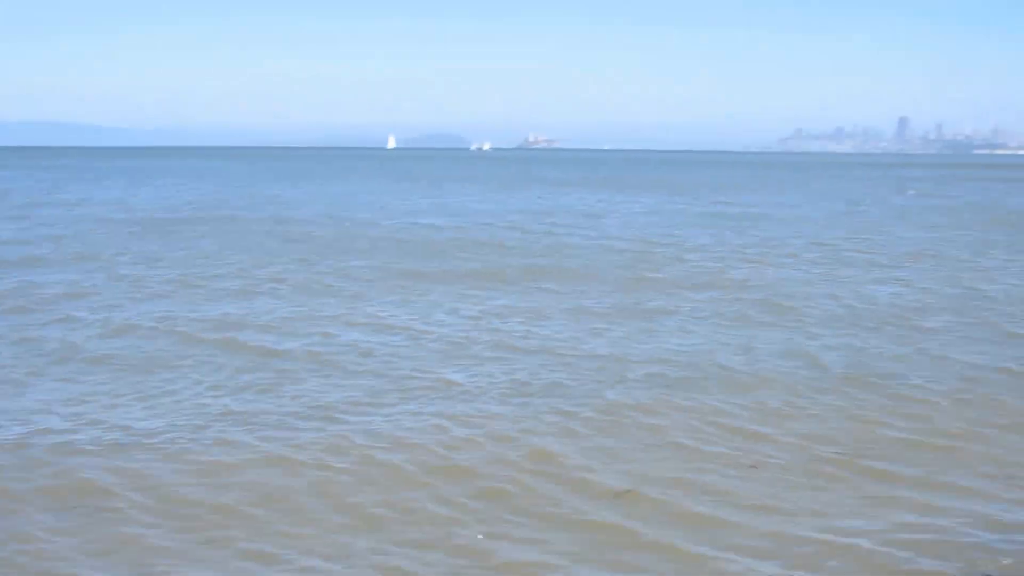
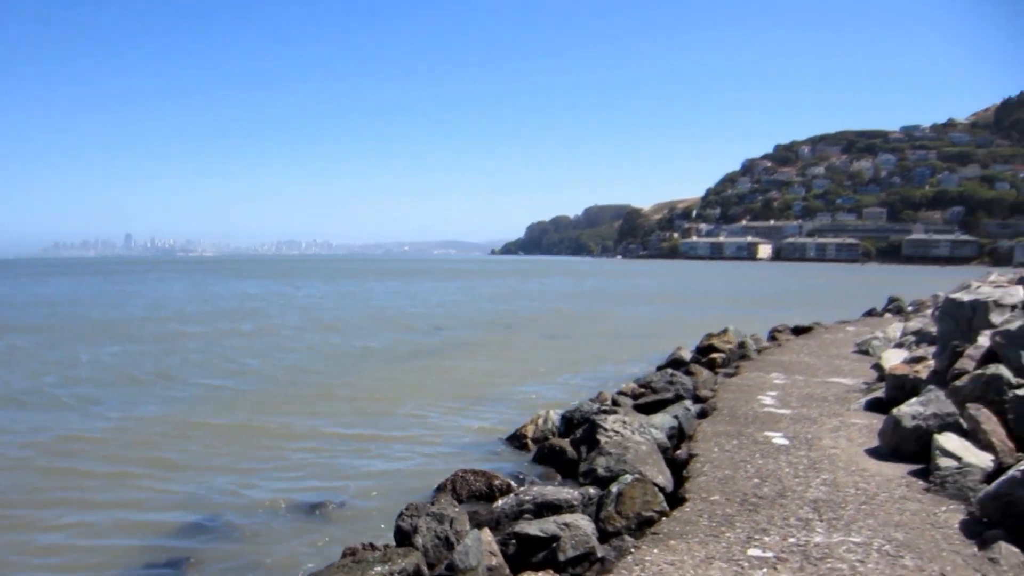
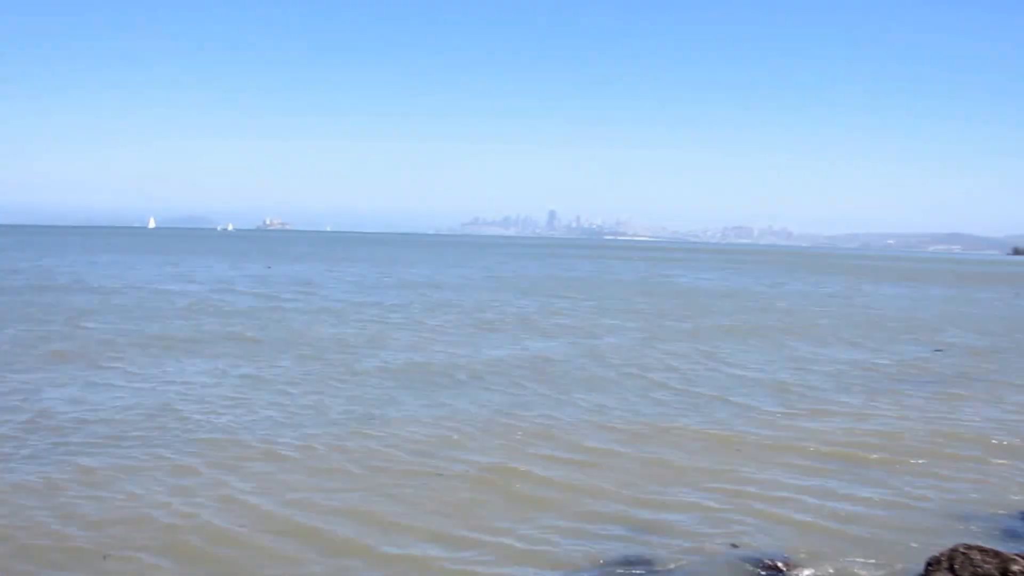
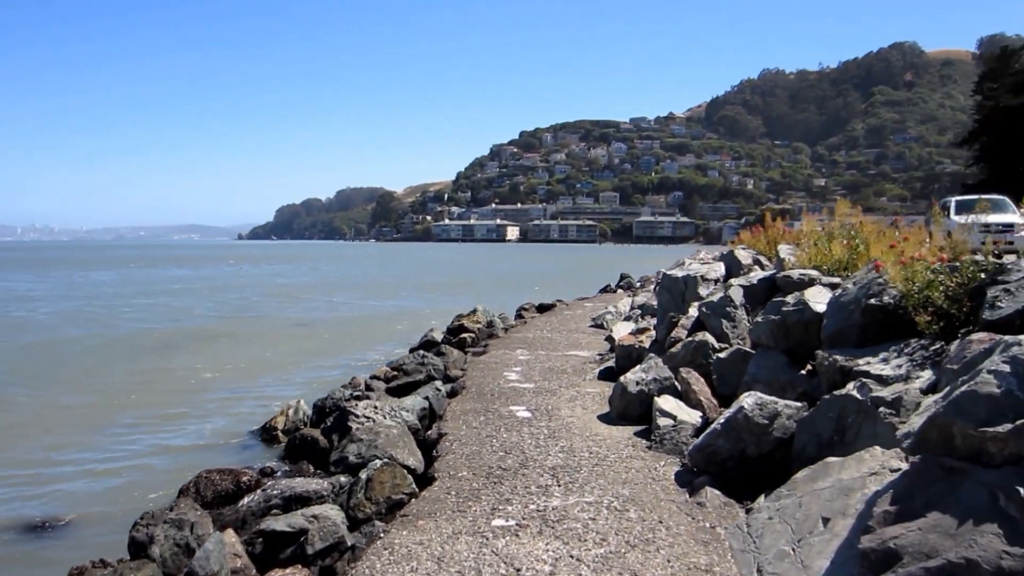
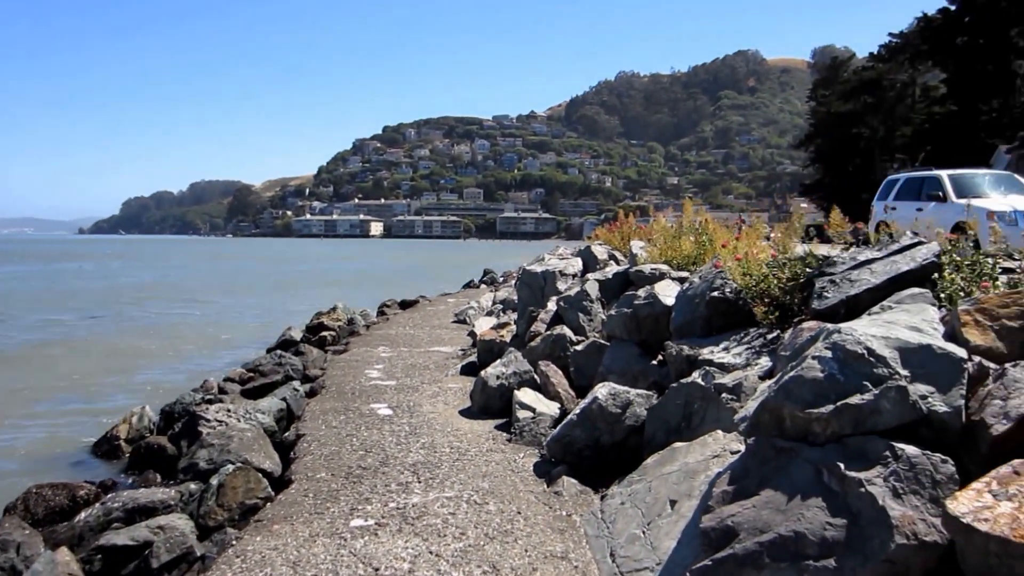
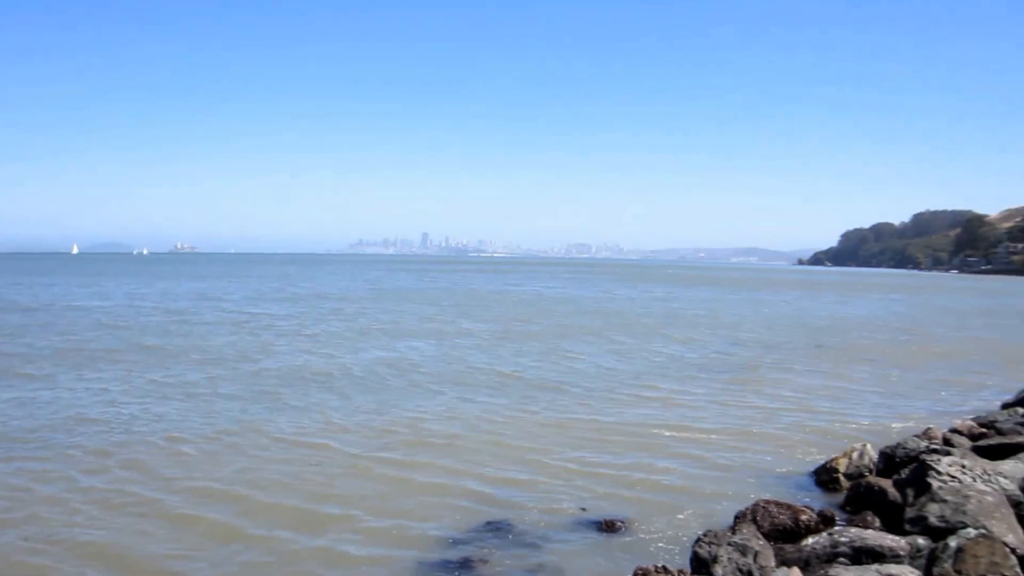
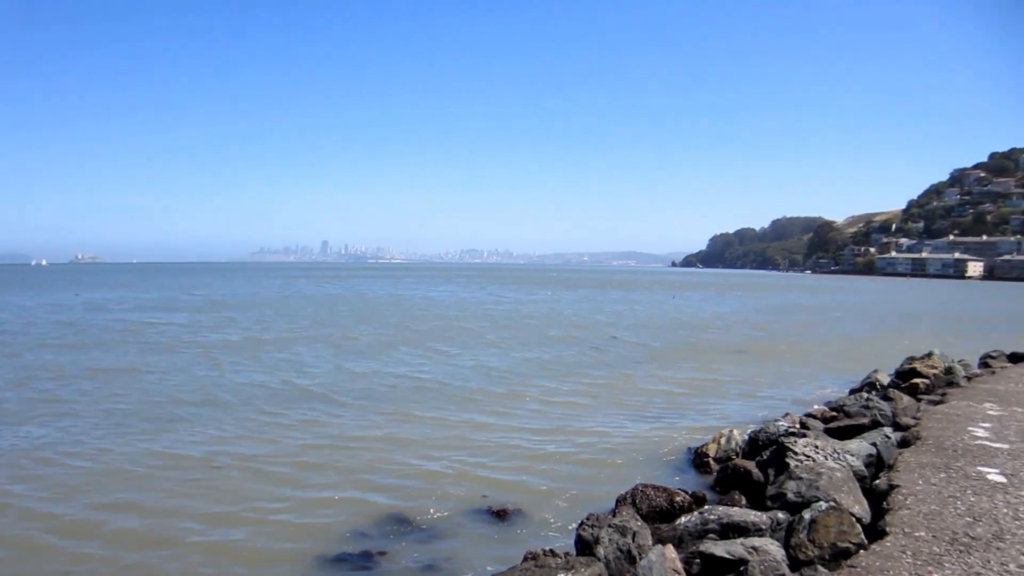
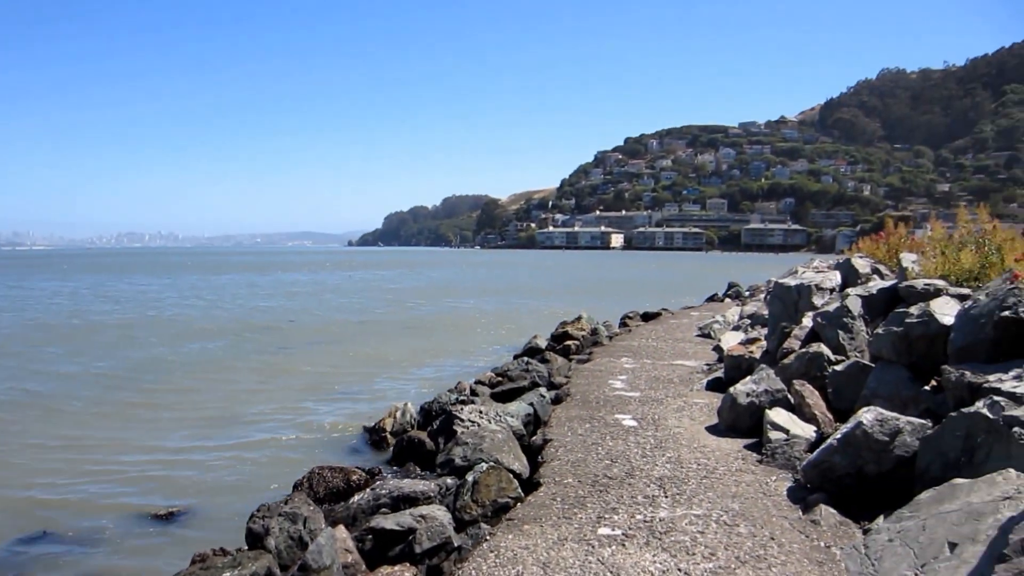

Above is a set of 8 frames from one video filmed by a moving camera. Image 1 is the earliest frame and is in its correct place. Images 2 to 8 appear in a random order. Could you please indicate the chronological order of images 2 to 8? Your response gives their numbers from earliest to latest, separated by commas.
3, 6, 7, 2, 8, 4, 5
